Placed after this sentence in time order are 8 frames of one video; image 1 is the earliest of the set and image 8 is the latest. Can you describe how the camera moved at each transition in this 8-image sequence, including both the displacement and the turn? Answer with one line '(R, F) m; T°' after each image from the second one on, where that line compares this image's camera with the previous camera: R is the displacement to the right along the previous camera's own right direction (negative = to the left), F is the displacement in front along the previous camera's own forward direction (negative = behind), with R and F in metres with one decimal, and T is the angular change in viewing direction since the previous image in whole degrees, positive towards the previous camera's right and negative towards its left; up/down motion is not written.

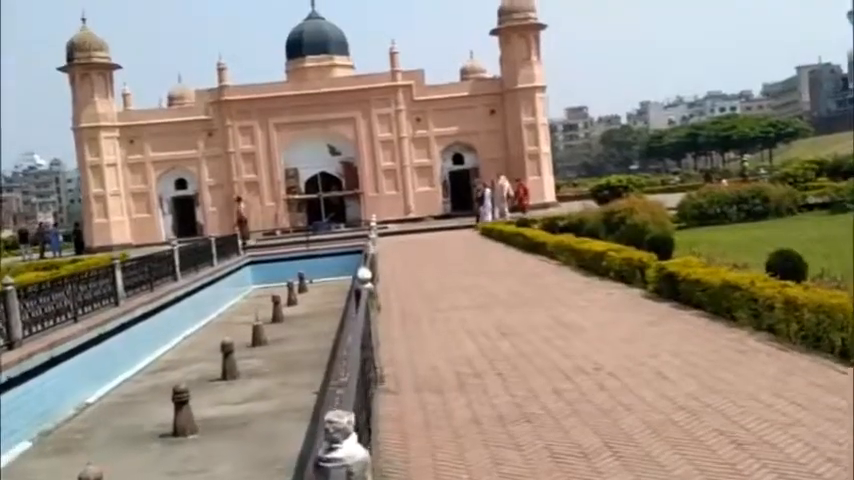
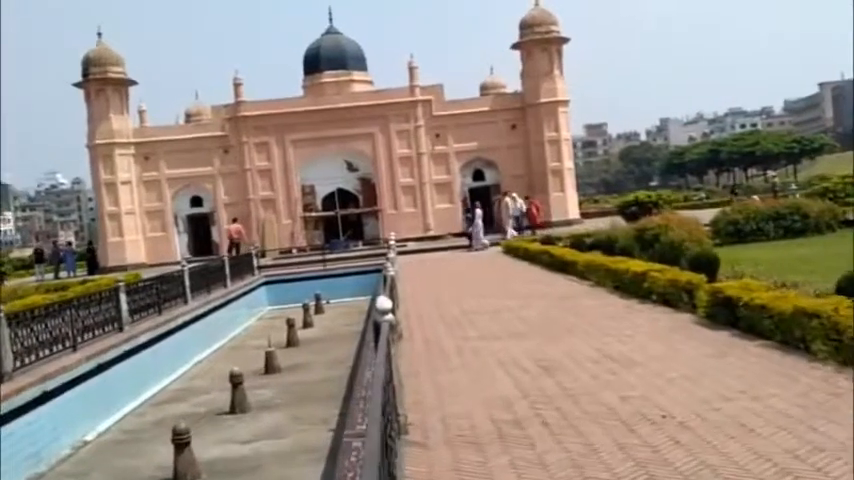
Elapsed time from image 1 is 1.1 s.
(-0.1, +0.9) m; -1°
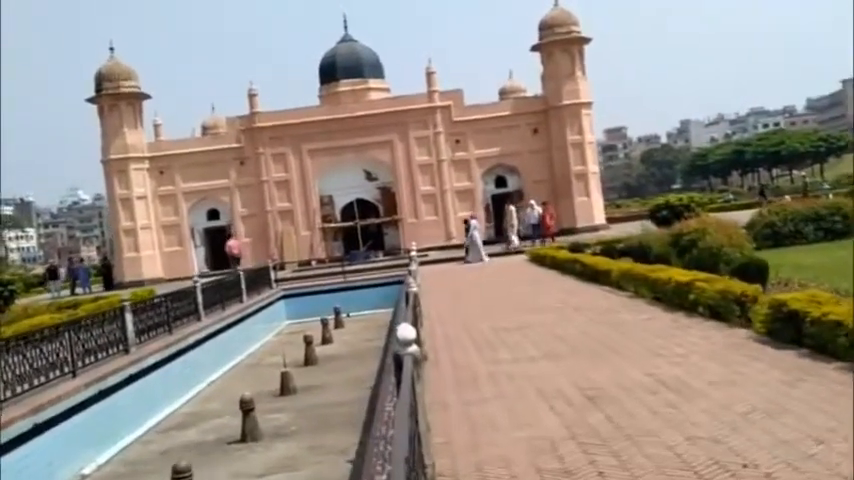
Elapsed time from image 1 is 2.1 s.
(0.0, +0.8) m; -1°
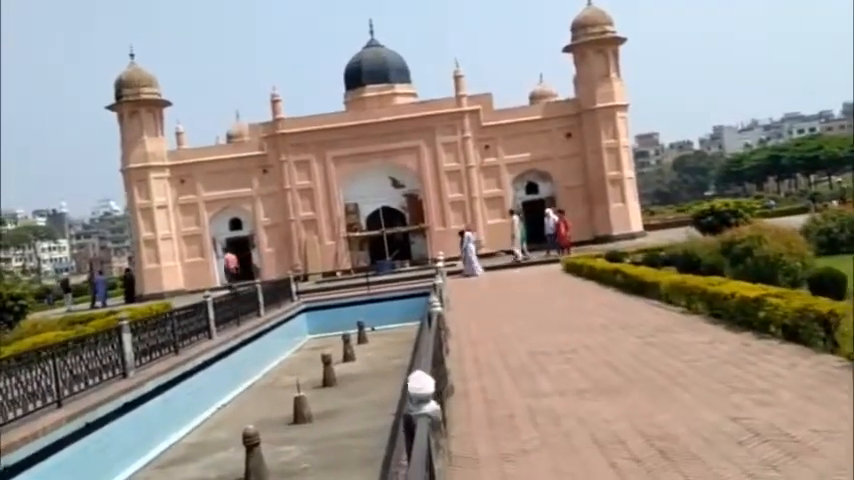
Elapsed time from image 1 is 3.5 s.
(0.0, +1.2) m; -2°
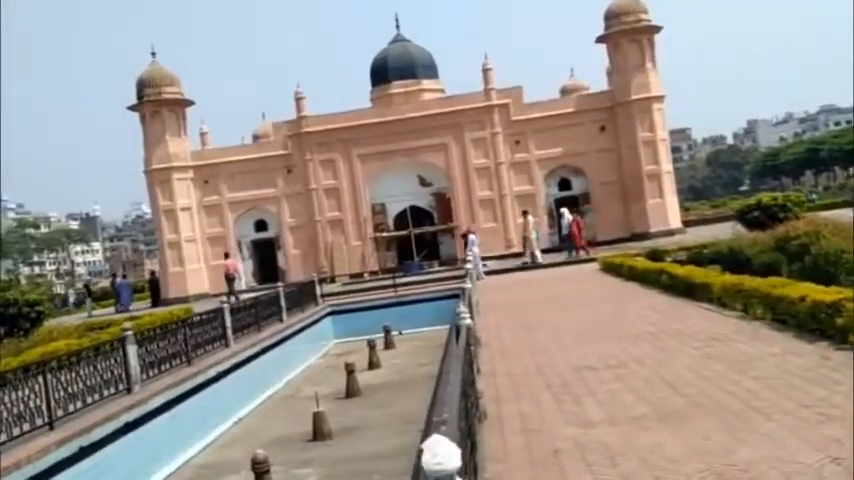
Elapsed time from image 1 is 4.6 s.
(0.0, +0.9) m; -2°
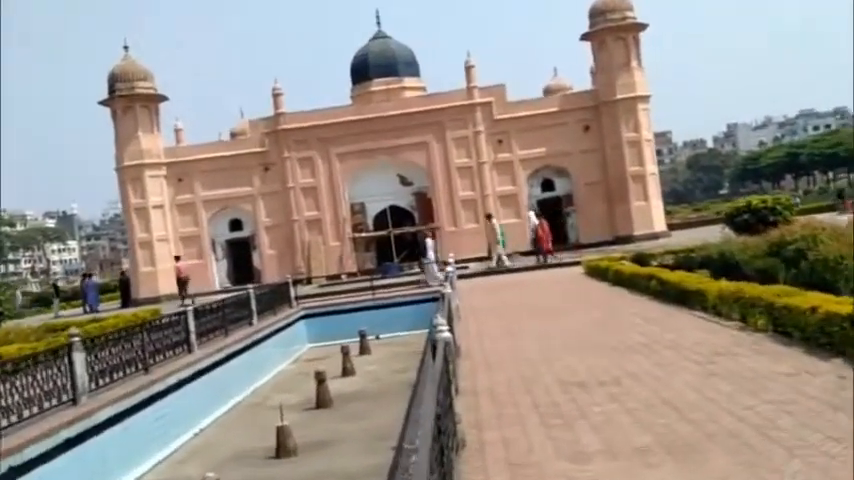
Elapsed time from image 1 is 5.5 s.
(+0.1, +0.8) m; +1°
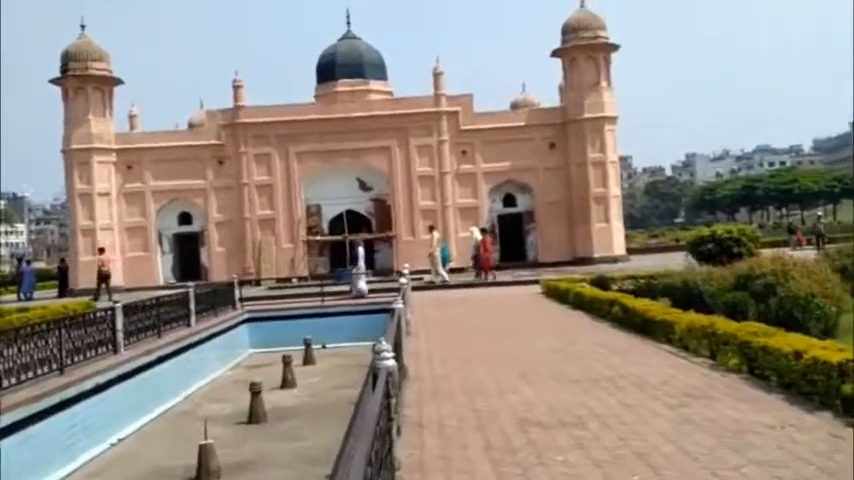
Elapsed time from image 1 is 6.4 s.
(0.0, +0.8) m; +3°
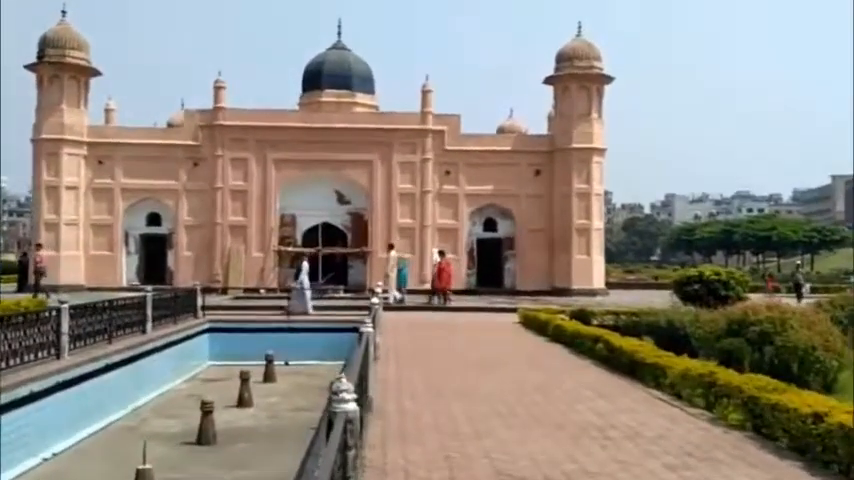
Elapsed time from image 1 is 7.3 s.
(0.0, +0.8) m; +2°
